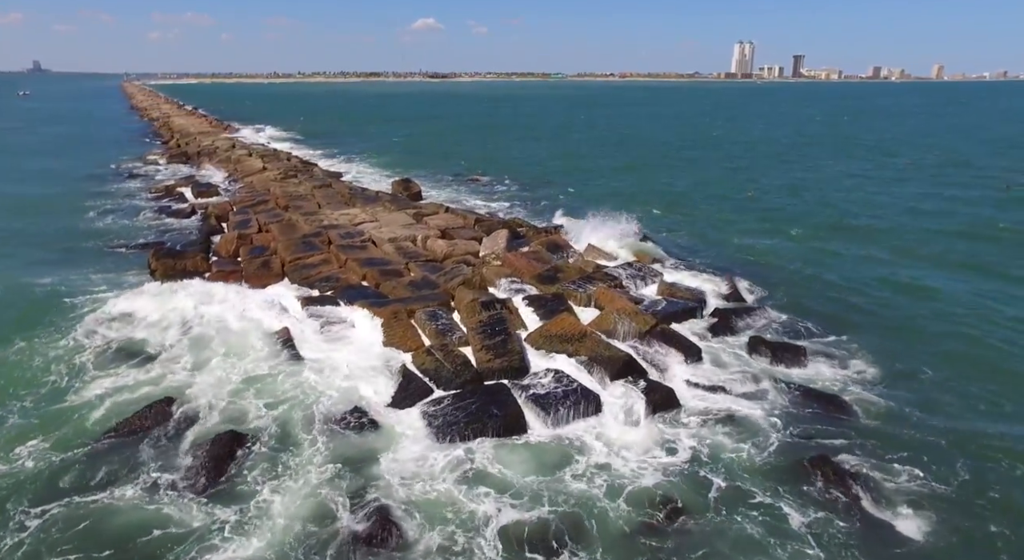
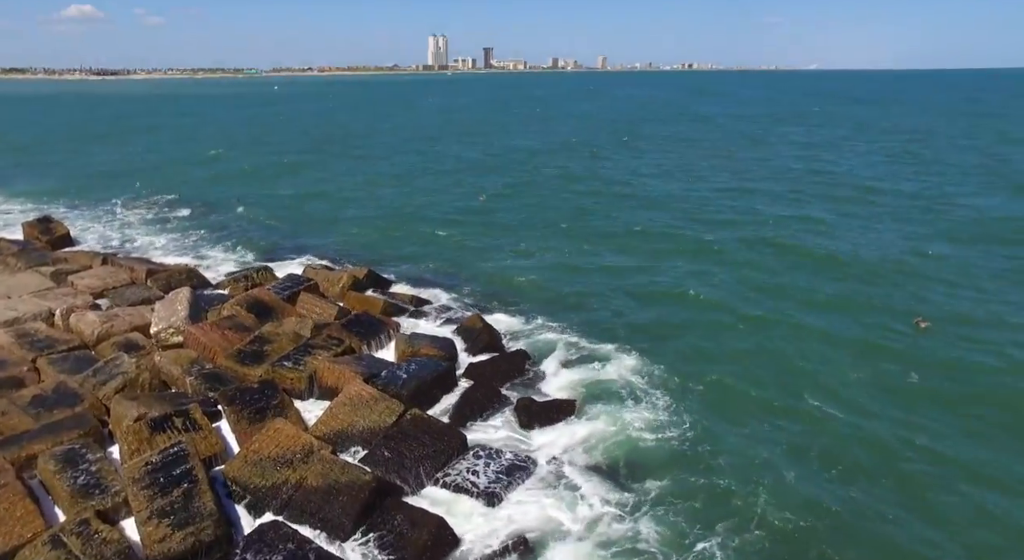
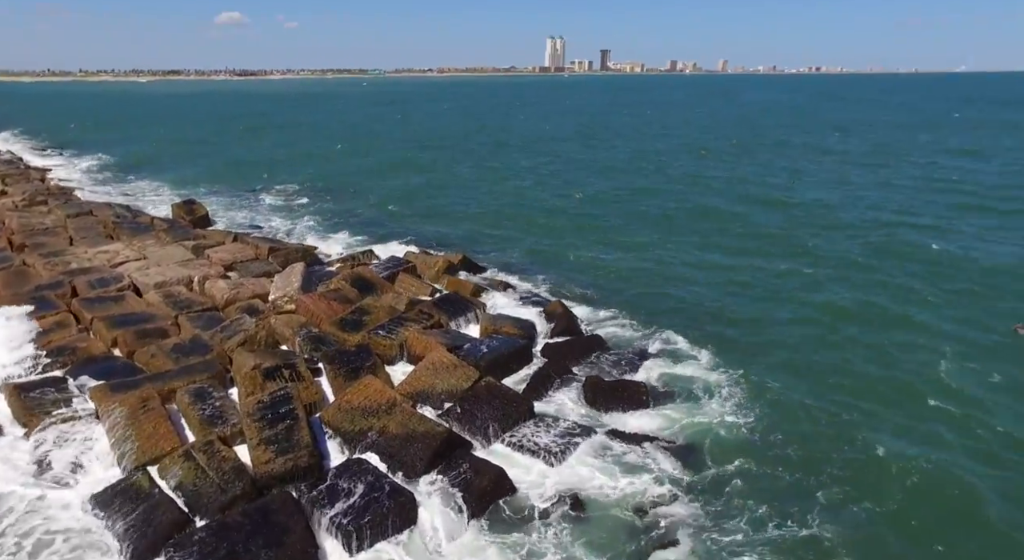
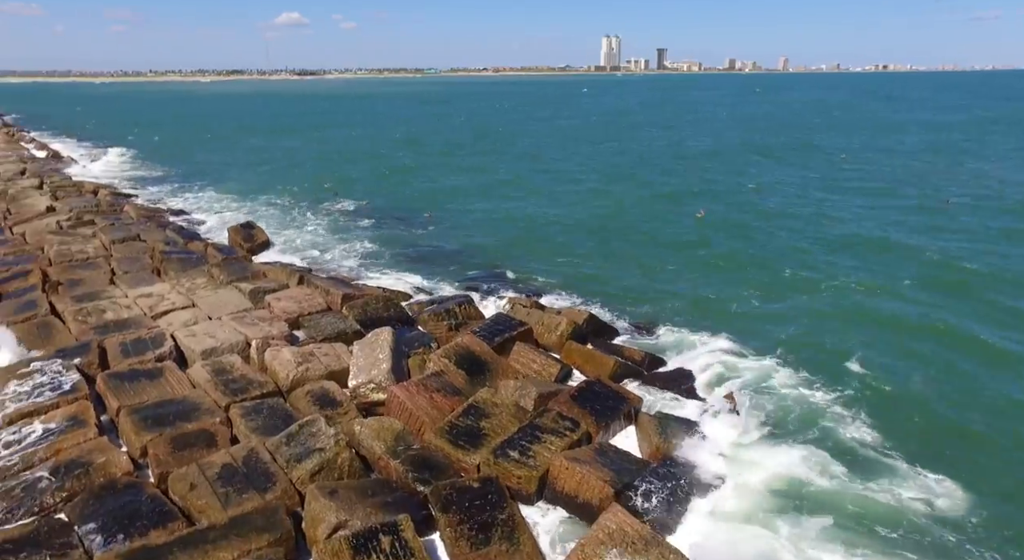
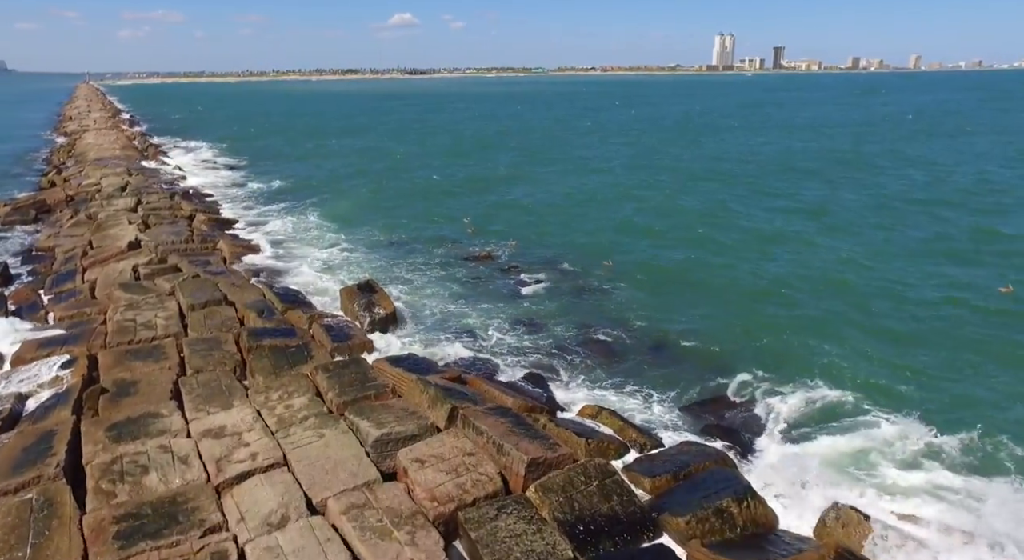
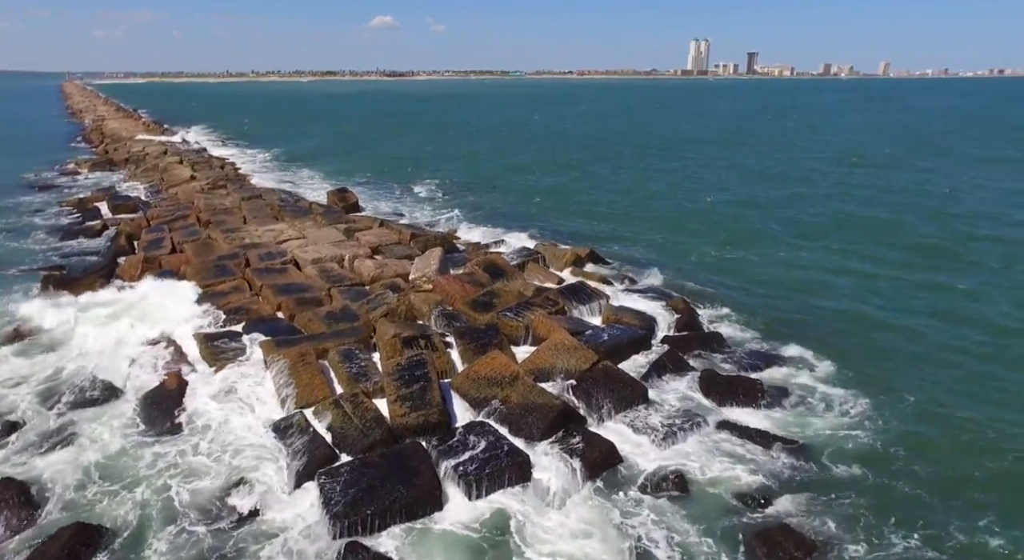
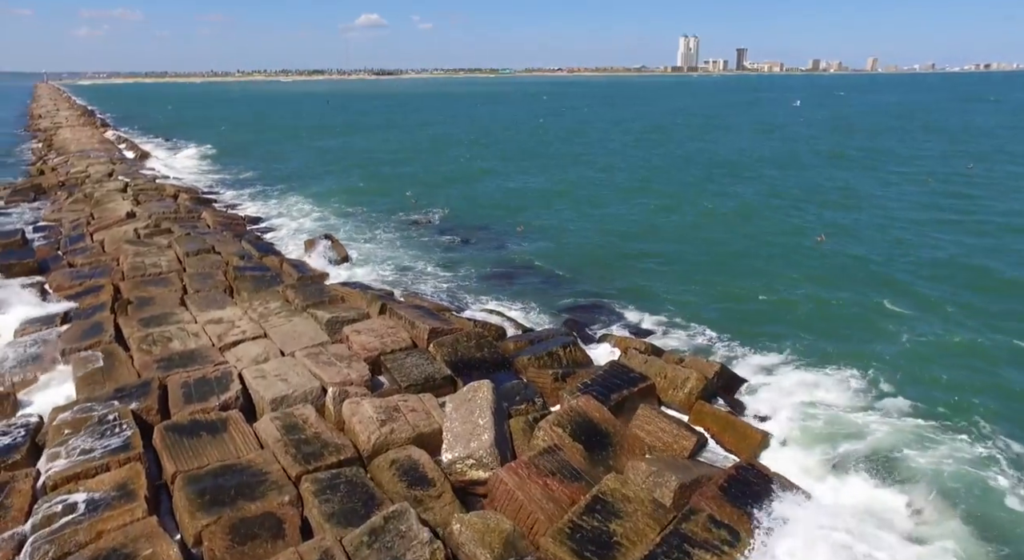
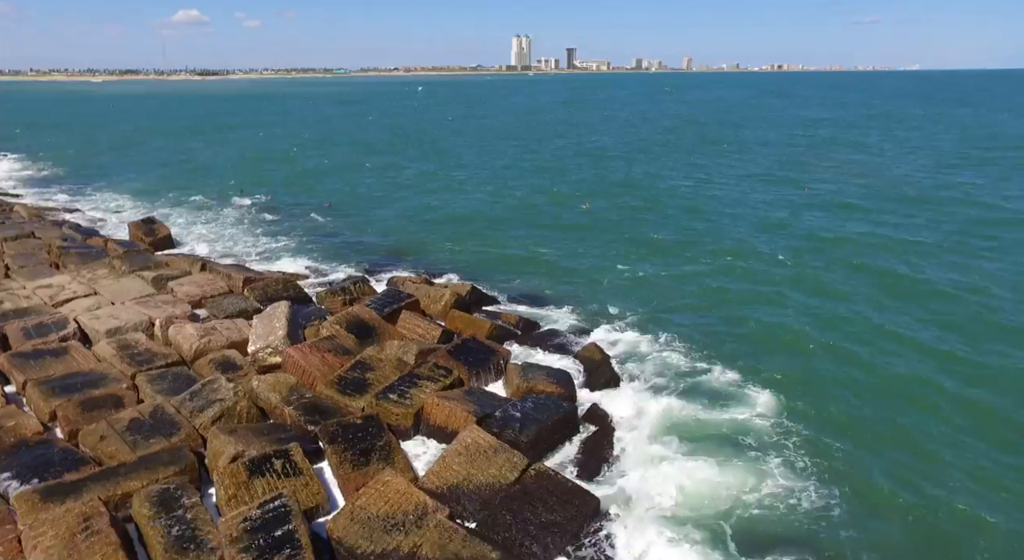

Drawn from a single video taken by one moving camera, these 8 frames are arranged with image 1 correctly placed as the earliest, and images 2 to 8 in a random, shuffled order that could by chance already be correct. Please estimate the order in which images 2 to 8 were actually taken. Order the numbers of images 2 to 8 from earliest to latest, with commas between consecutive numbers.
6, 3, 2, 8, 4, 7, 5
